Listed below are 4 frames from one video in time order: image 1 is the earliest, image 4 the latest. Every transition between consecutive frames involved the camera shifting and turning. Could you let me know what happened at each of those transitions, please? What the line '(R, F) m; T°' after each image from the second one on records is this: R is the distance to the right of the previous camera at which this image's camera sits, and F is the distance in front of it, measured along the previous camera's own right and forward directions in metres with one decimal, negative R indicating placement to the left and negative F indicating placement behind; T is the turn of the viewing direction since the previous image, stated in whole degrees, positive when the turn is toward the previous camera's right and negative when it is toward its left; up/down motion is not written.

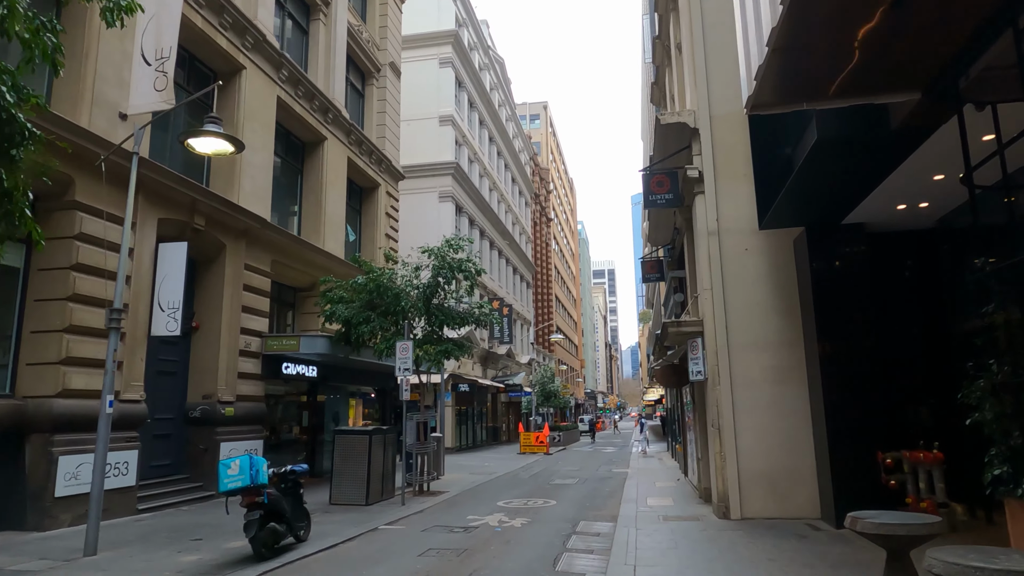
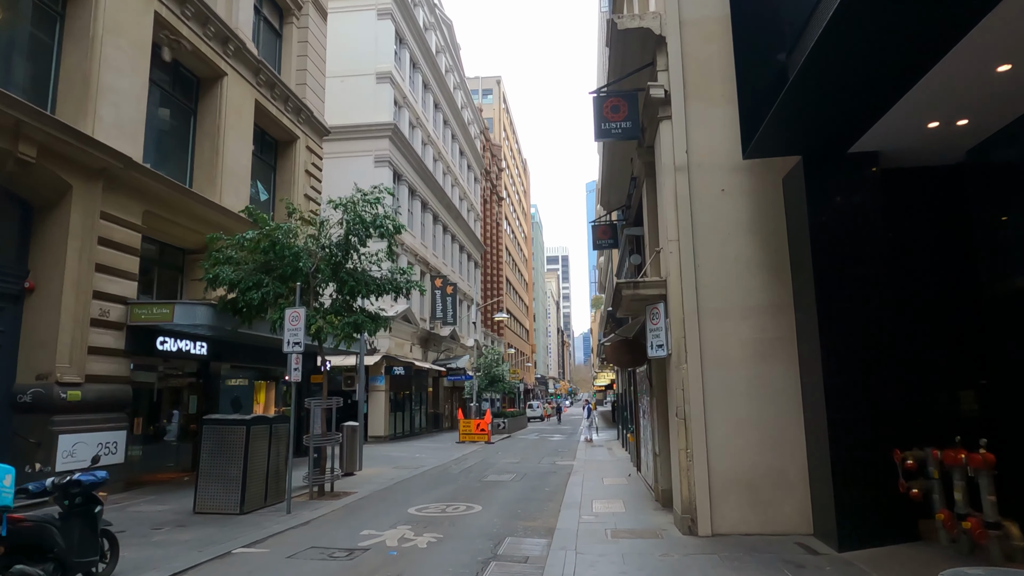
(+0.6, +2.6) m; +4°
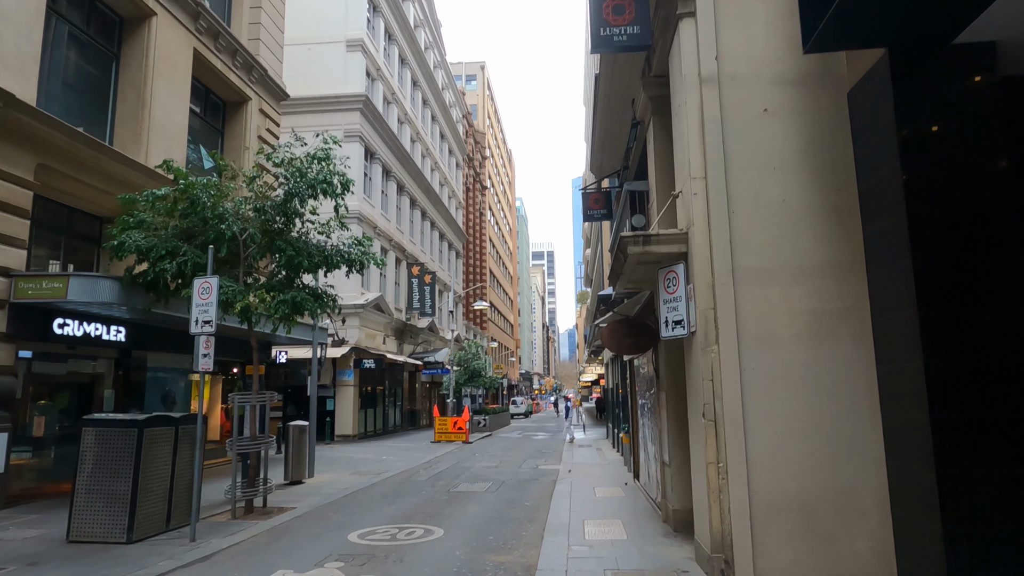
(+0.2, +2.3) m; +1°
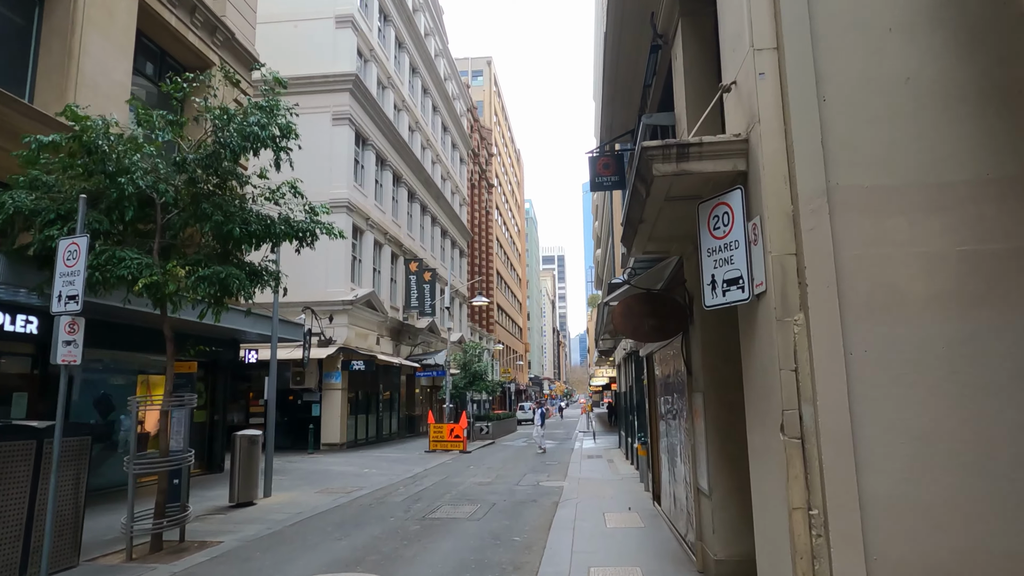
(+0.3, +2.4) m; -1°
